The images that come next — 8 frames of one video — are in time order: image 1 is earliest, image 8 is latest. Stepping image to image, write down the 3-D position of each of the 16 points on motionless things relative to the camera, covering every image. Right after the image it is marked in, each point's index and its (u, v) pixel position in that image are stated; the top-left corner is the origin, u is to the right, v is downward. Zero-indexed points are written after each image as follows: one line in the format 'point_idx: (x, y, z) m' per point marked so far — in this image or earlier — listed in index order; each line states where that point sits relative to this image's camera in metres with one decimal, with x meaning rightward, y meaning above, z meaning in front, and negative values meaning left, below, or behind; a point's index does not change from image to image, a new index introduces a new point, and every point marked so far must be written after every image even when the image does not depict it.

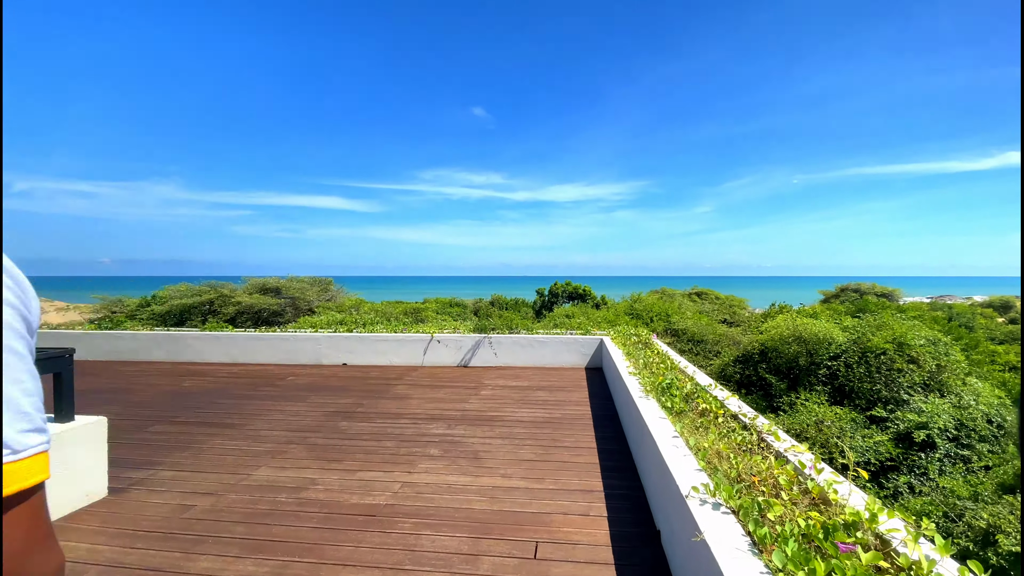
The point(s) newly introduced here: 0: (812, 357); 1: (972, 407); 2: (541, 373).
0: (+4.8, -1.1, +8.2) m
1: (+6.6, -1.7, +7.2) m
2: (+0.3, -0.8, +4.5) m
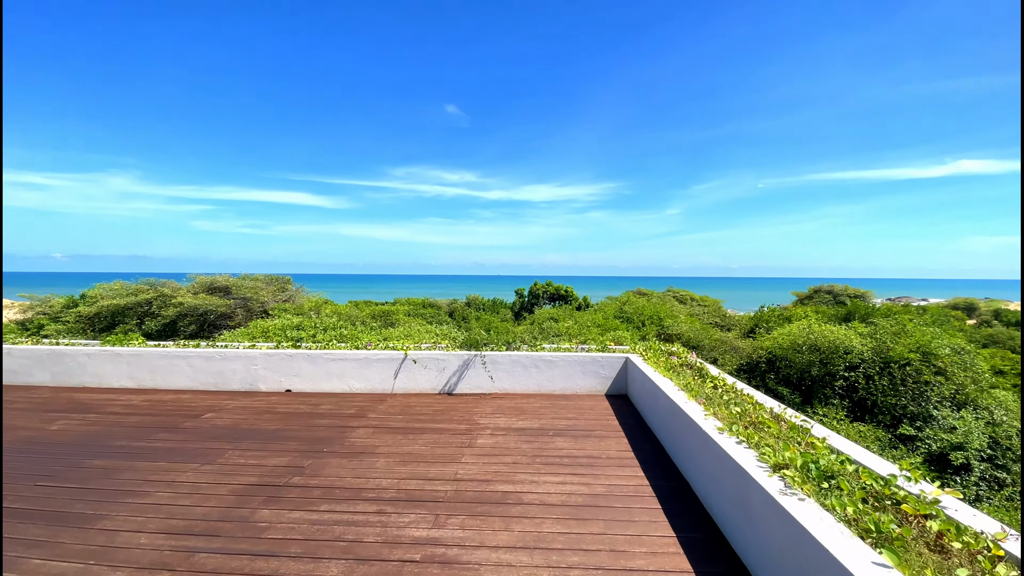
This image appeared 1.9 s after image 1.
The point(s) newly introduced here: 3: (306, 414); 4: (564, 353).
0: (+4.6, -1.1, +7.4) m
1: (+6.4, -1.8, +6.4) m
2: (+0.3, -0.8, +3.4) m
3: (-1.4, -0.9, +3.3) m
4: (+0.4, -0.5, +3.8) m
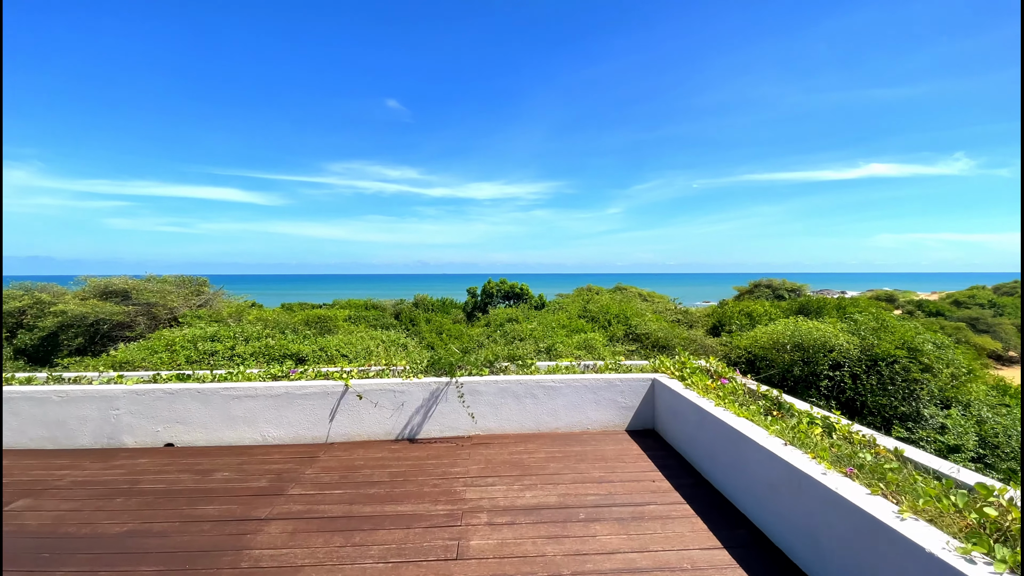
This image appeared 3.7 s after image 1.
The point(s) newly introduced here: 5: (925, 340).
0: (+4.1, -1.1, +6.8) m
1: (+6.0, -1.7, +6.1) m
2: (+0.2, -0.8, +2.4) m
3: (-1.4, -0.9, +2.1) m
4: (+0.3, -0.5, +2.8) m
5: (+5.7, -0.7, +6.7) m
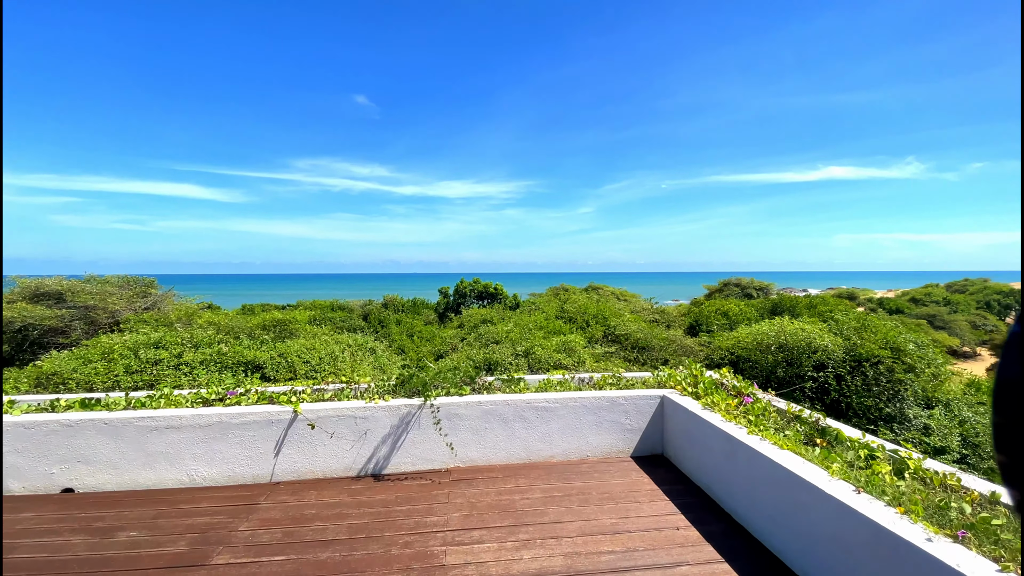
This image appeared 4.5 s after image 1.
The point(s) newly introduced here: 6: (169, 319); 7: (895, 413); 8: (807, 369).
0: (+3.8, -1.1, +6.6) m
1: (+5.8, -1.7, +6.0) m
2: (+0.2, -0.8, +2.0) m
3: (-1.4, -0.9, +1.6) m
4: (+0.3, -0.5, +2.4) m
5: (+5.4, -0.7, +6.6) m
6: (-5.8, -0.5, +8.3) m
7: (+4.8, -1.6, +6.2) m
8: (+3.9, -1.1, +6.5) m
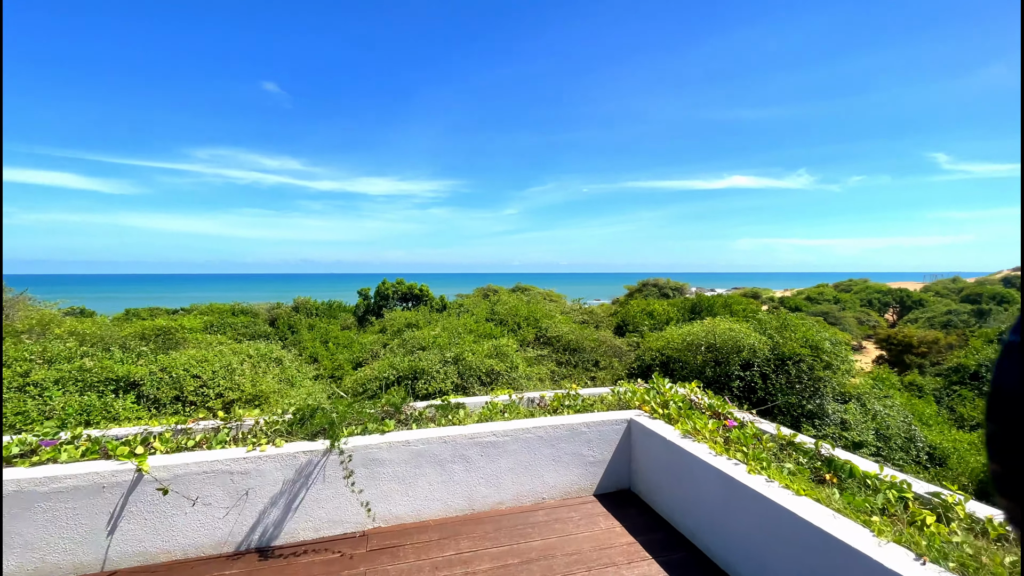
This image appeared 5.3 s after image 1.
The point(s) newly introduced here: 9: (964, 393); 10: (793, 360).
0: (+2.9, -1.1, +6.7) m
1: (+4.9, -1.7, +6.4) m
2: (0.0, -0.9, +1.5) m
3: (-1.5, -0.9, +0.9) m
4: (0.0, -0.5, +1.9) m
5: (+4.4, -0.7, +6.9) m
6: (-6.9, -0.6, +6.8) m
7: (+4.0, -1.6, +6.4) m
8: (+3.0, -1.1, +6.6) m
9: (+7.6, -1.7, +8.2) m
10: (+3.8, -1.0, +6.6) m
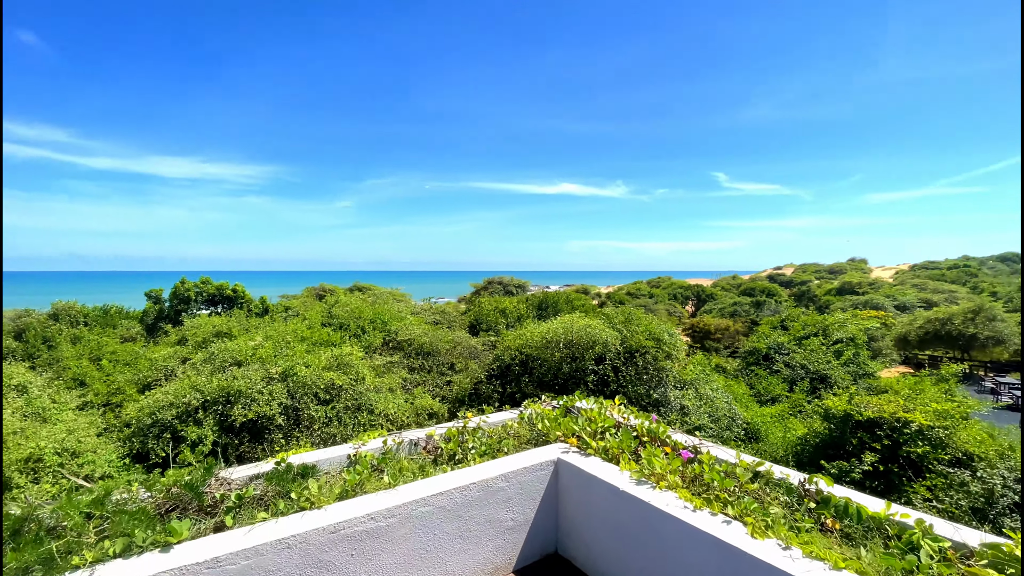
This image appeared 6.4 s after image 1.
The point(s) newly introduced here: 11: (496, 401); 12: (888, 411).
0: (+0.9, -1.0, +6.7) m
1: (+3.0, -1.6, +7.0) m
2: (-0.1, -0.8, +0.9) m
3: (-1.4, -0.9, -0.2) m
4: (-0.3, -0.5, +1.2) m
5: (+2.3, -0.6, +7.4) m
6: (-8.4, -0.6, +3.7) m
7: (+2.1, -1.5, +6.7) m
8: (+1.1, -1.0, +6.6) m
9: (+4.9, -1.6, +9.7) m
10: (+1.8, -0.9, +6.9) m
11: (-0.2, -1.5, +6.5) m
12: (+3.7, -1.2, +4.8) m
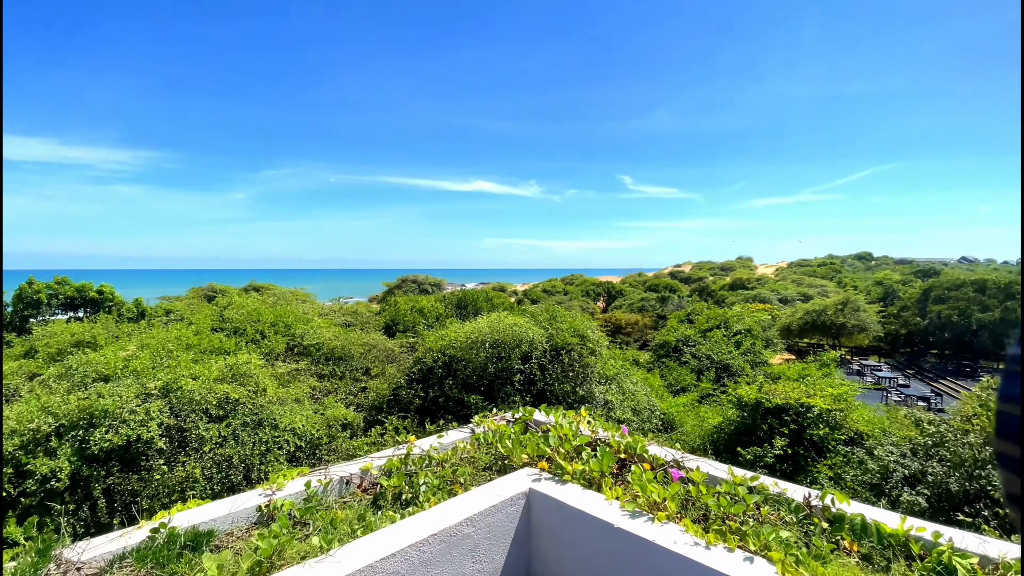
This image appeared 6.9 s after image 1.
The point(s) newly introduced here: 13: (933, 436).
0: (-0.1, -1.0, +6.5) m
1: (+1.8, -1.6, +7.2) m
2: (-0.1, -0.8, +0.6) m
3: (-1.1, -0.9, -0.7) m
4: (-0.3, -0.5, +0.9) m
5: (+1.1, -0.6, +7.4) m
6: (-8.7, -0.7, +1.9) m
7: (+1.0, -1.5, +6.8) m
8: (+0.1, -1.0, +6.5) m
9: (+3.3, -1.6, +10.2) m
10: (+0.7, -0.9, +6.9) m
11: (-1.2, -1.5, +6.1) m
12: (+2.9, -1.1, +5.1) m
13: (+3.3, -1.2, +3.8) m
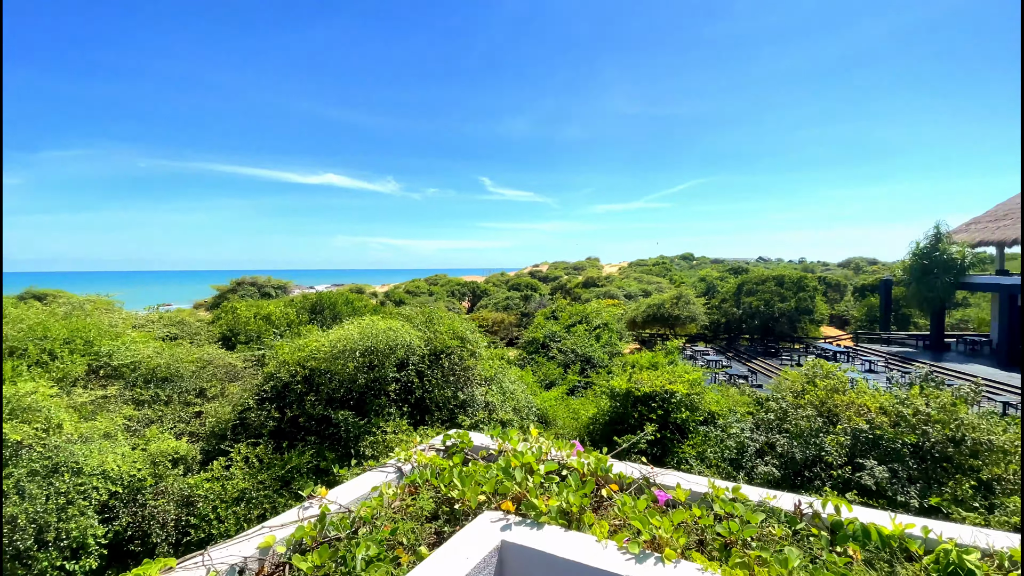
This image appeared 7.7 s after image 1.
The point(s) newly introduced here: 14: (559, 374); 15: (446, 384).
0: (-1.7, -1.0, +5.9) m
1: (0.0, -1.6, +7.2) m
2: (0.0, -0.8, +0.3) m
3: (-0.6, -1.0, -1.2) m
4: (-0.3, -0.5, +0.6) m
5: (-0.8, -0.6, +7.2) m
6: (-8.6, -0.8, -1.0) m
7: (-0.7, -1.5, +6.5) m
8: (-1.5, -1.0, +6.0) m
9: (+0.5, -1.5, +10.5) m
10: (-1.0, -0.9, +6.6) m
11: (-2.6, -1.5, +5.3) m
12: (+1.7, -1.1, +5.5) m
13: (+2.3, -1.1, +4.3) m
14: (+0.9, -1.7, +9.4) m
15: (-0.9, -1.3, +6.4) m
